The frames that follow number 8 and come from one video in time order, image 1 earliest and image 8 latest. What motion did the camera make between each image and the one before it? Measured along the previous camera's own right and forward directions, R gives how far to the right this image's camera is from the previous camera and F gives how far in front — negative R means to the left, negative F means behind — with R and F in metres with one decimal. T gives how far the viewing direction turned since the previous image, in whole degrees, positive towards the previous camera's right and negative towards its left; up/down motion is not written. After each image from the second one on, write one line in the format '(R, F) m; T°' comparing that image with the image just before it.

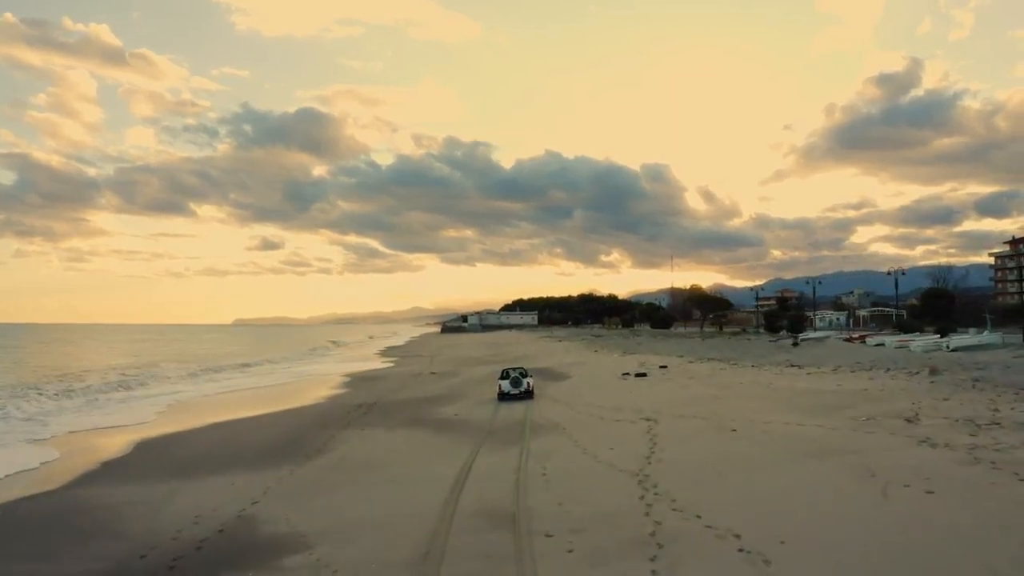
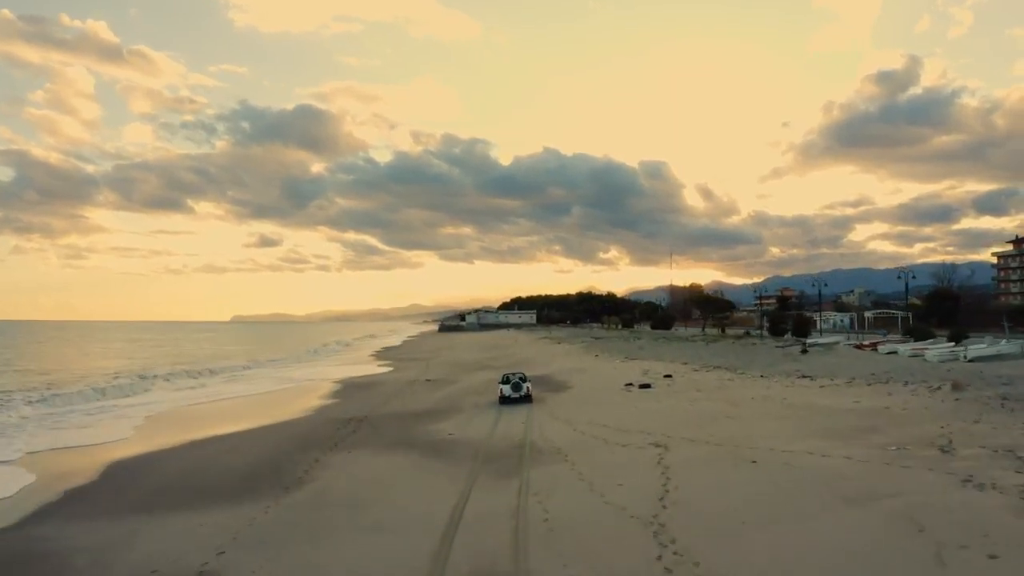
(0.0, +1.2) m; 0°
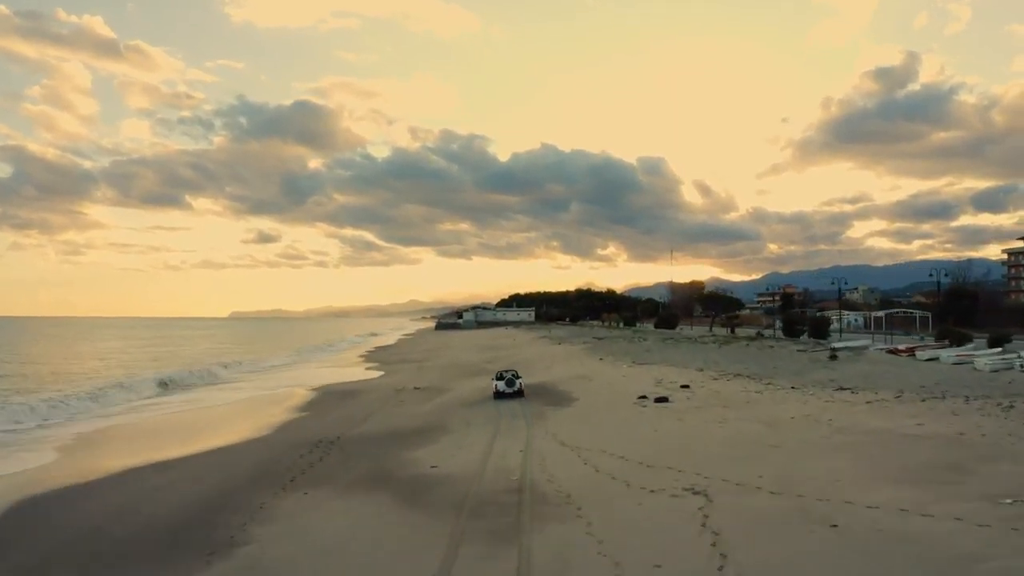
(0.0, +3.1) m; 0°
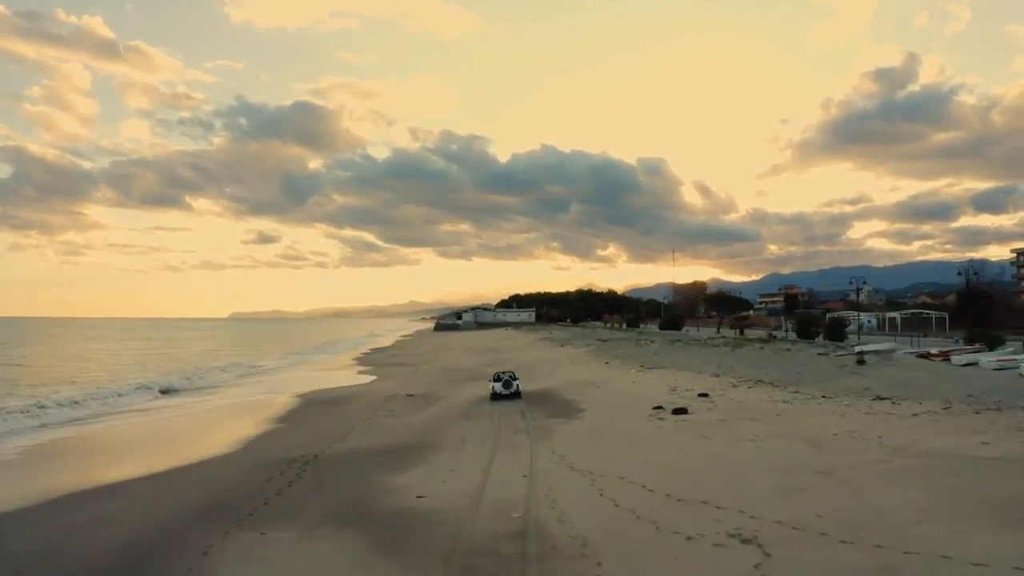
(0.0, +2.2) m; 0°
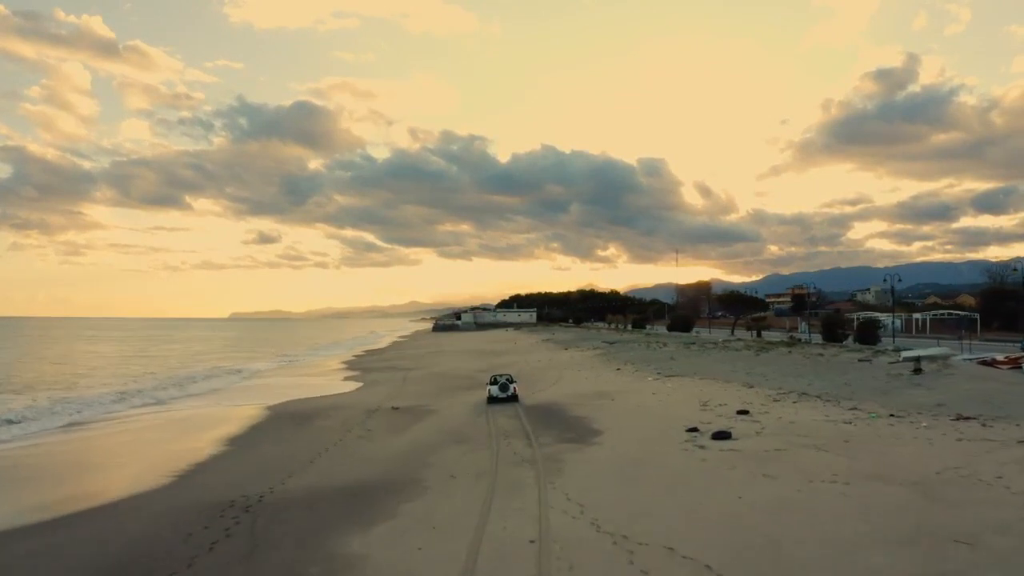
(0.0, +3.6) m; 0°
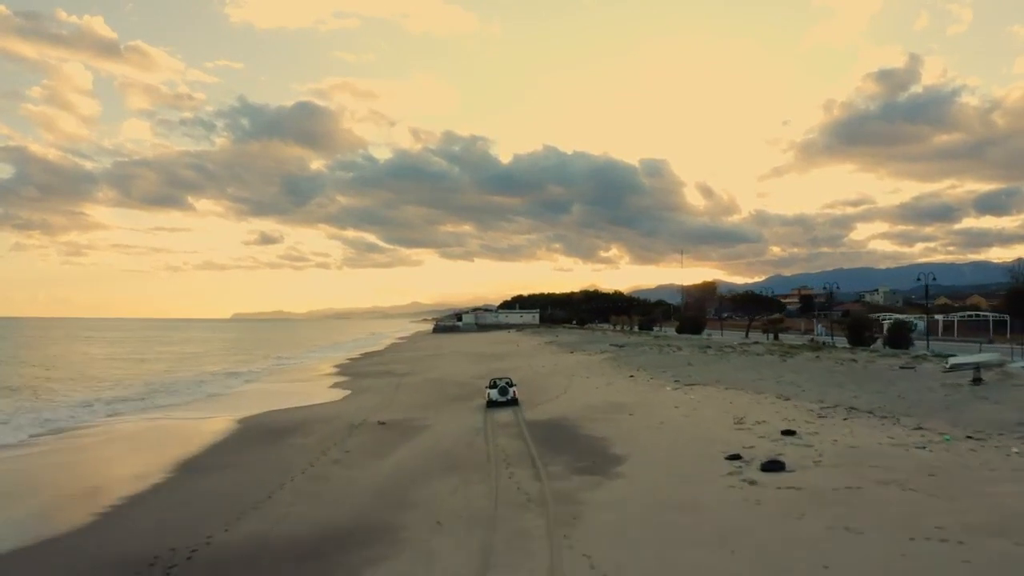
(-0.1, +2.8) m; 0°
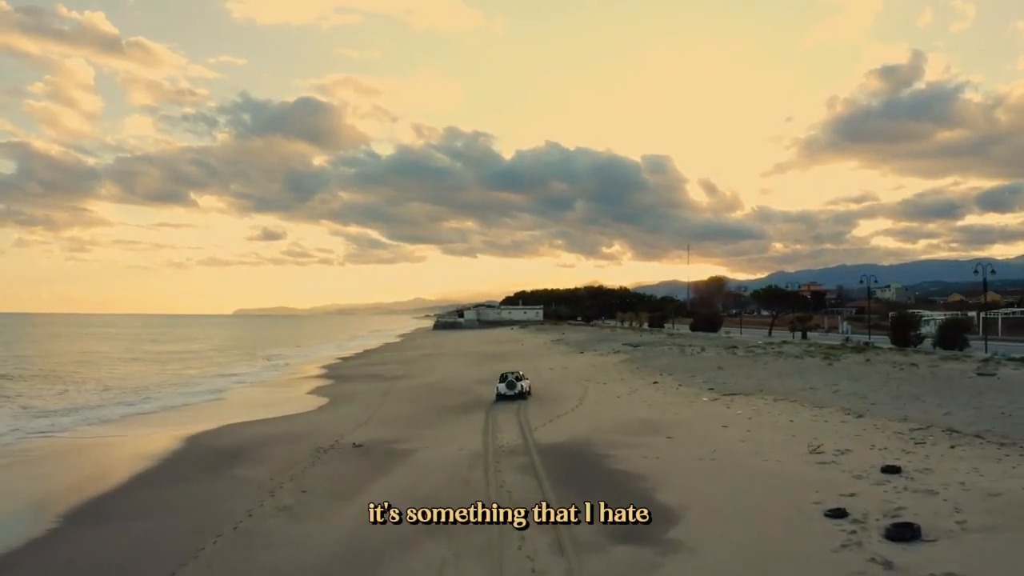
(-0.1, +3.9) m; 0°
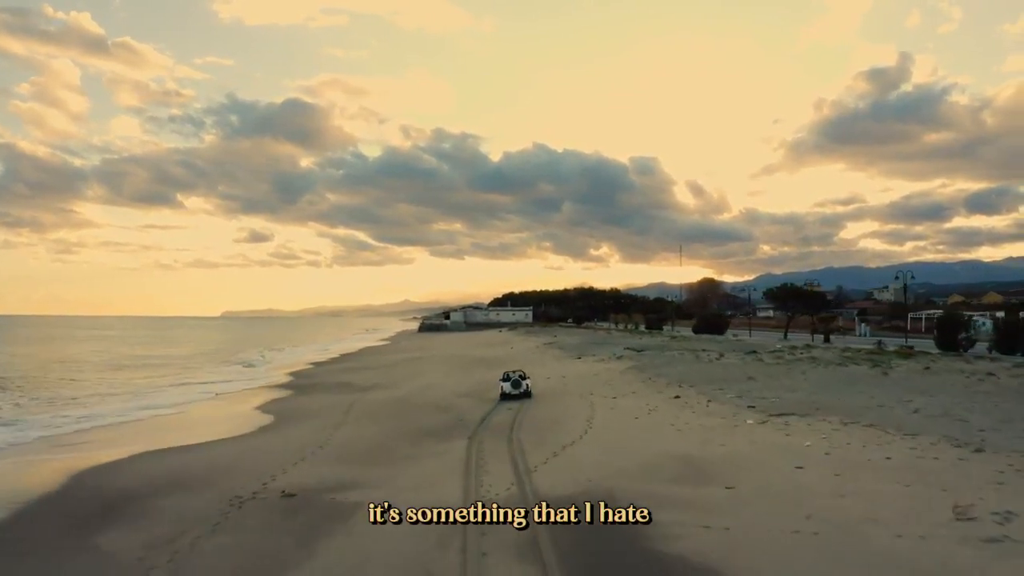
(0.0, +4.6) m; +1°
